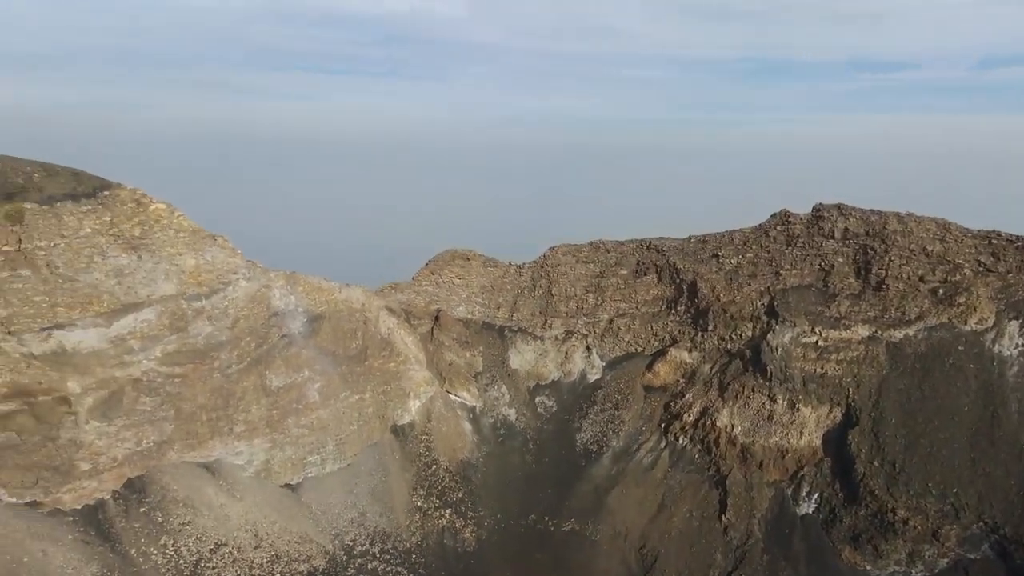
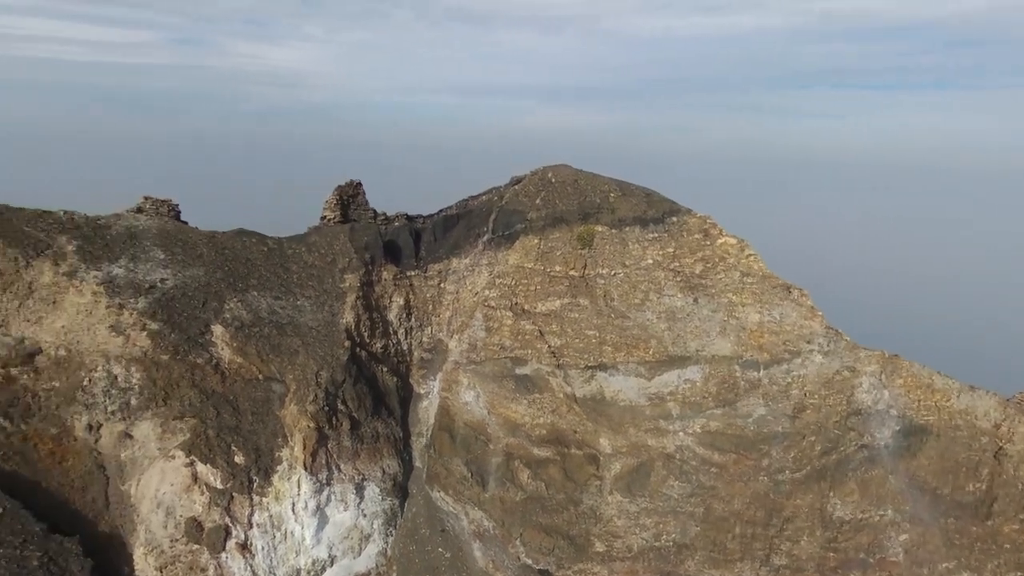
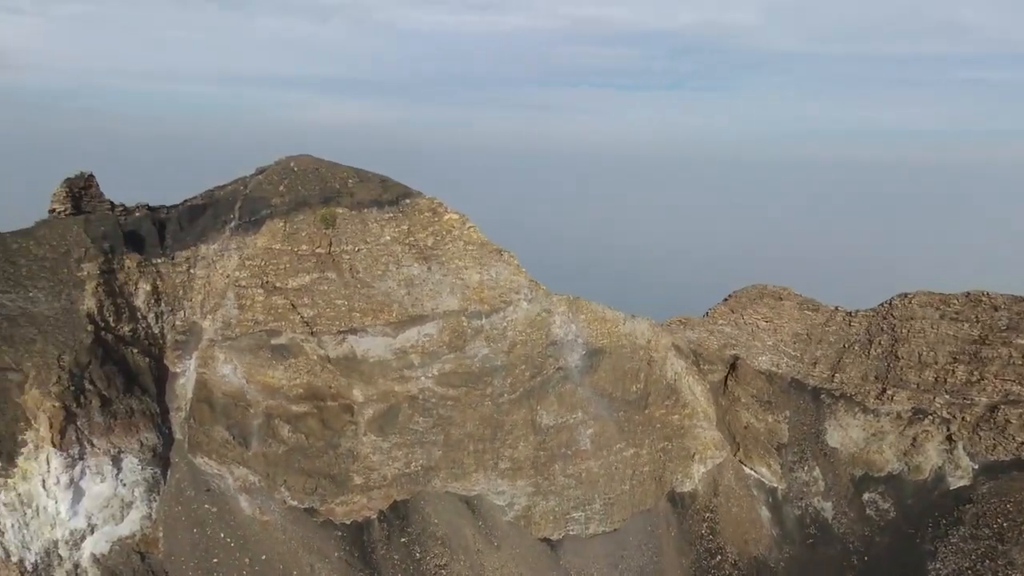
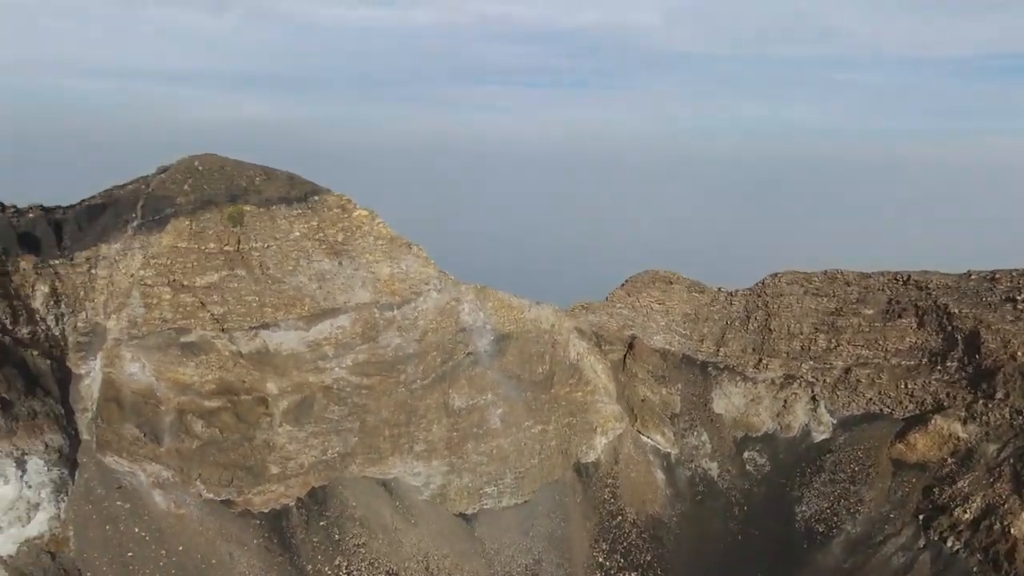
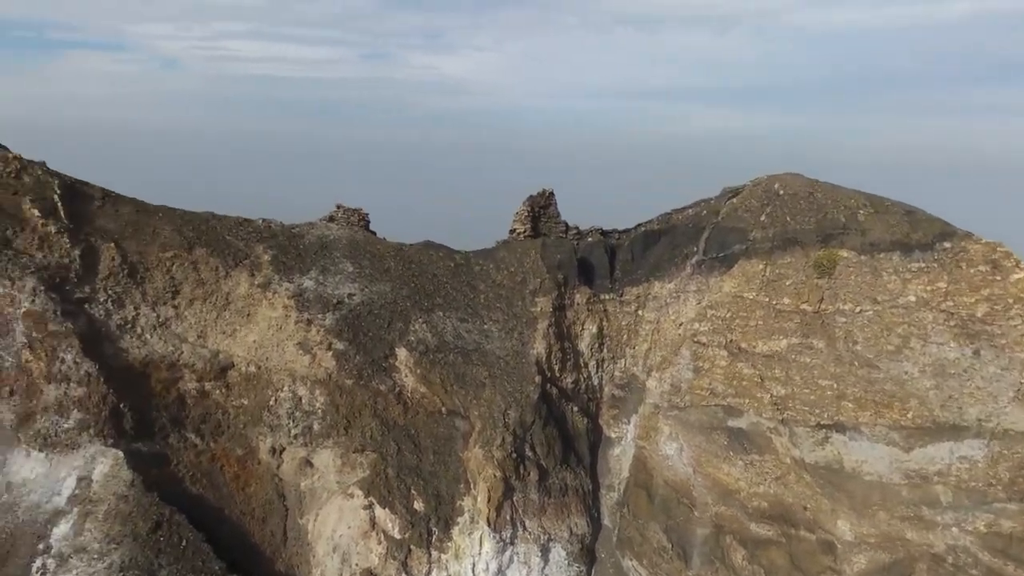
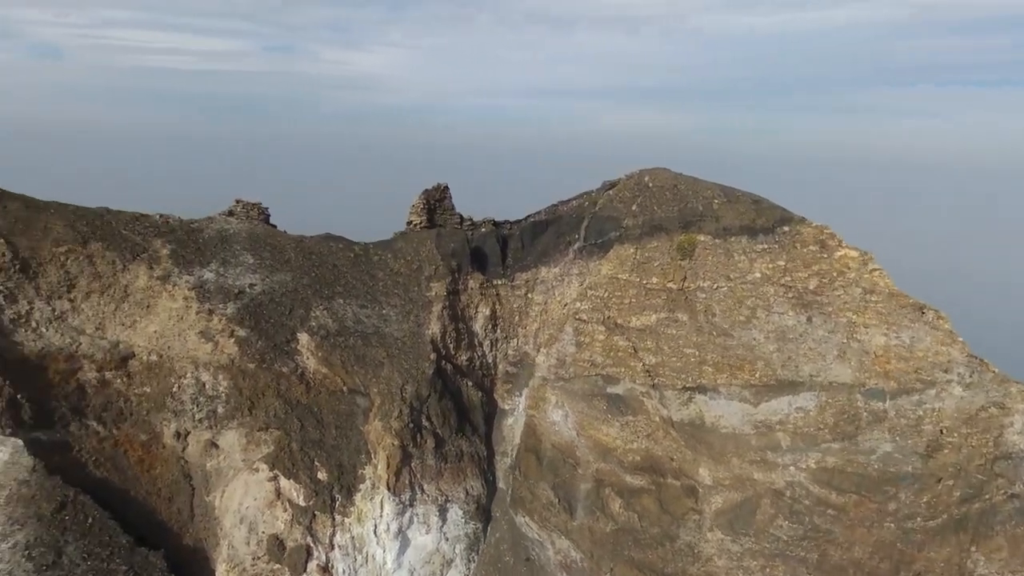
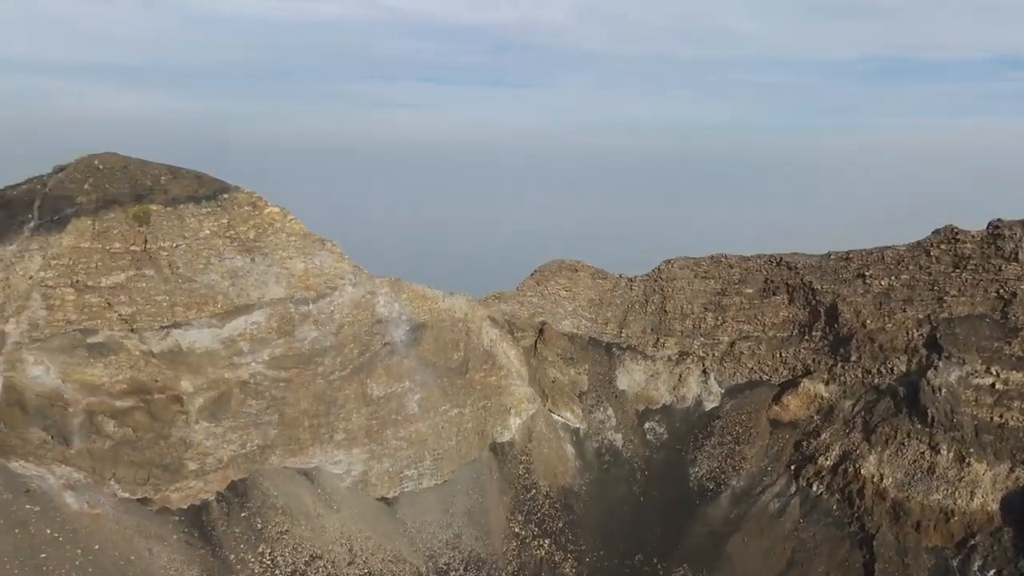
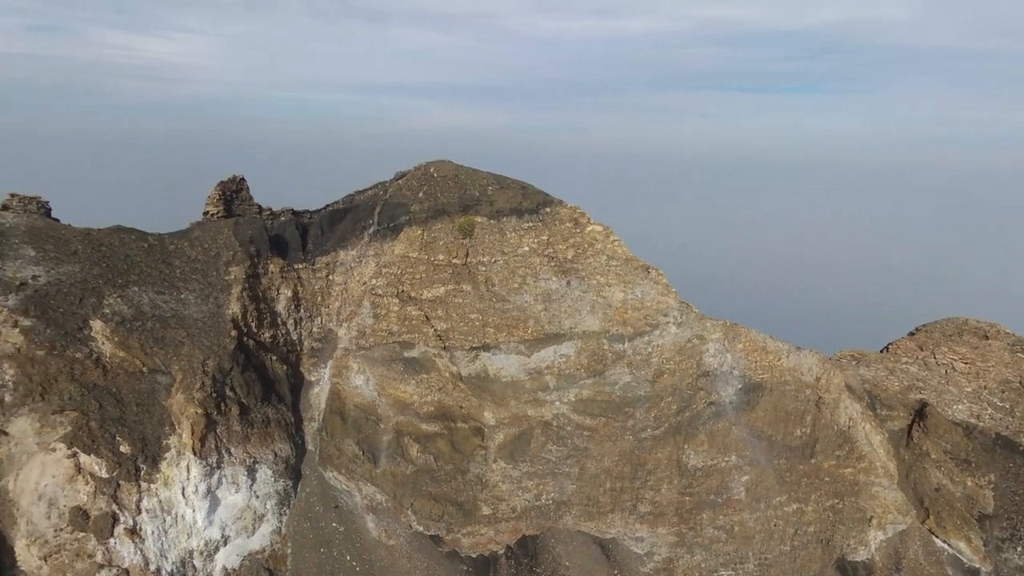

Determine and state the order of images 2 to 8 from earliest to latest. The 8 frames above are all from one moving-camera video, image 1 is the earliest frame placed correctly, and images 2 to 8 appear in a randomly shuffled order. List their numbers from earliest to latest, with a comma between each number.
7, 4, 3, 8, 2, 6, 5
